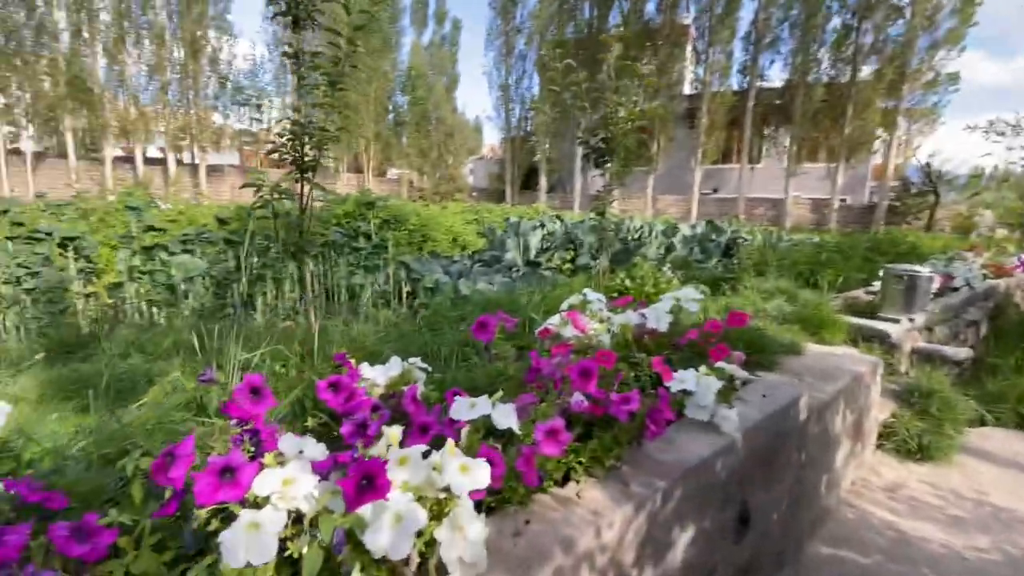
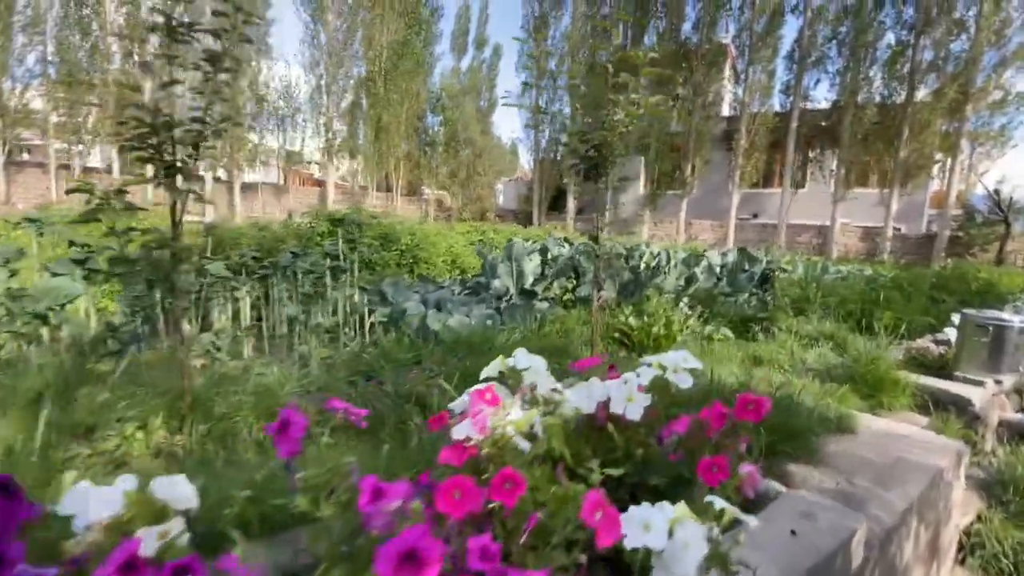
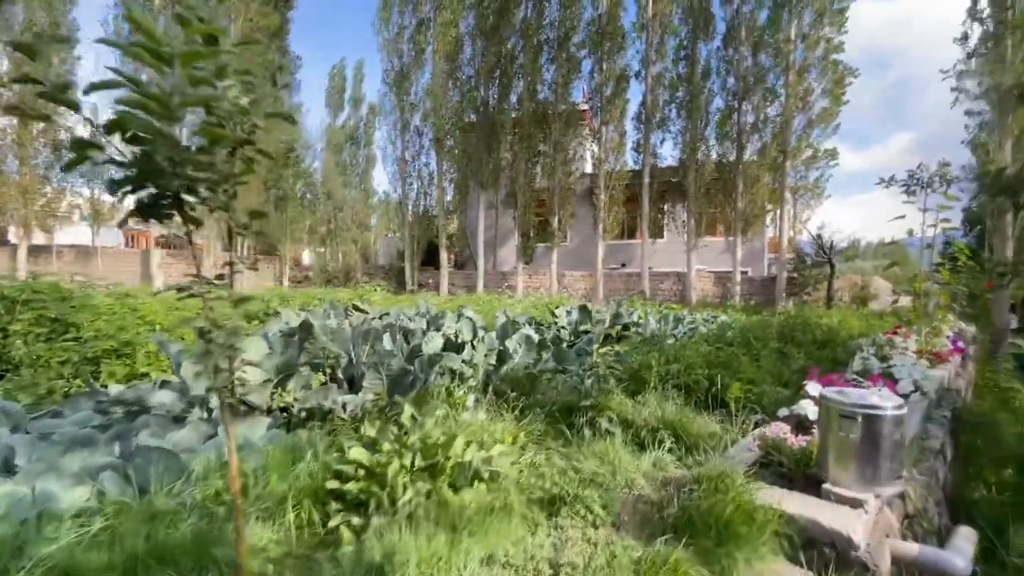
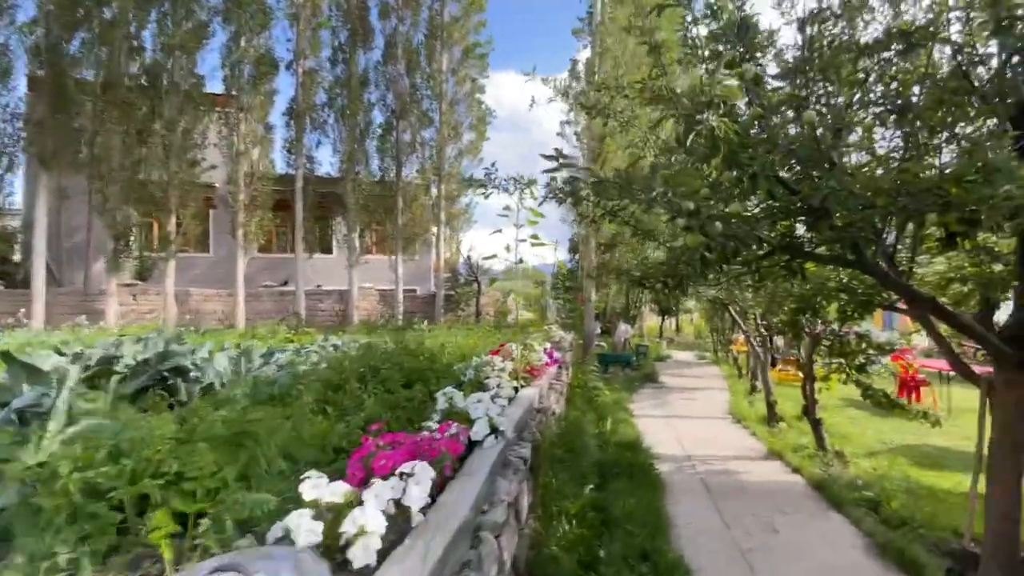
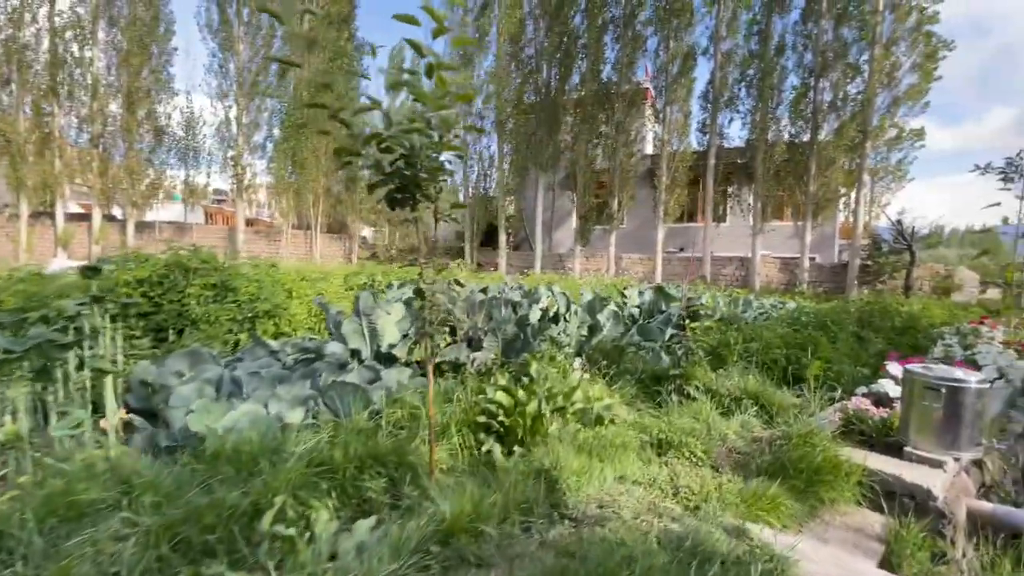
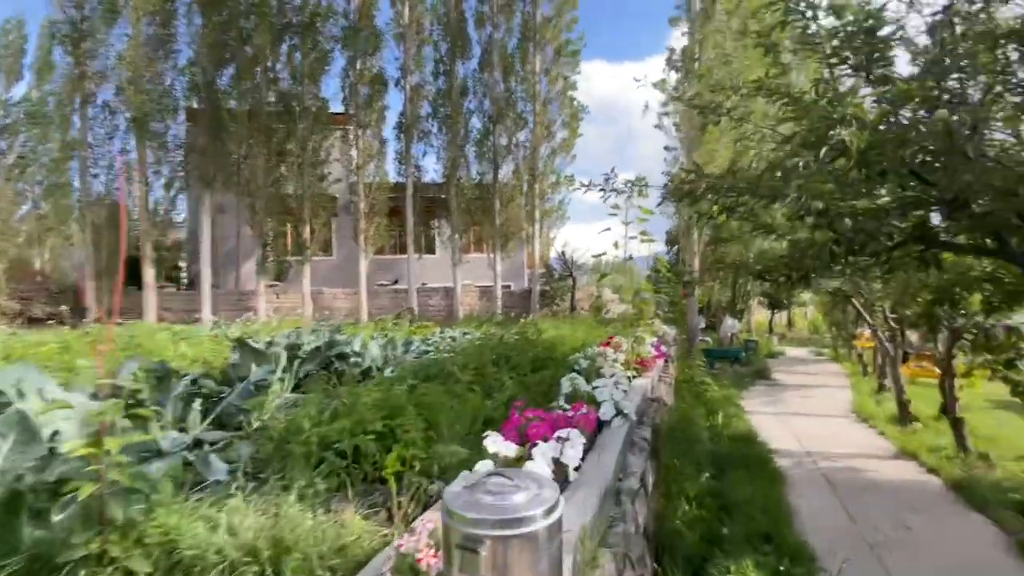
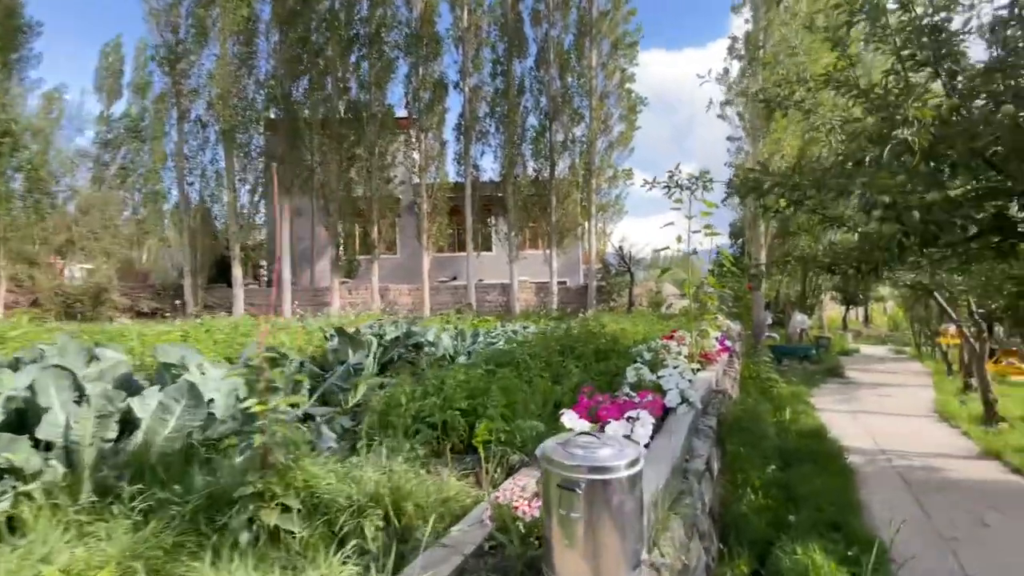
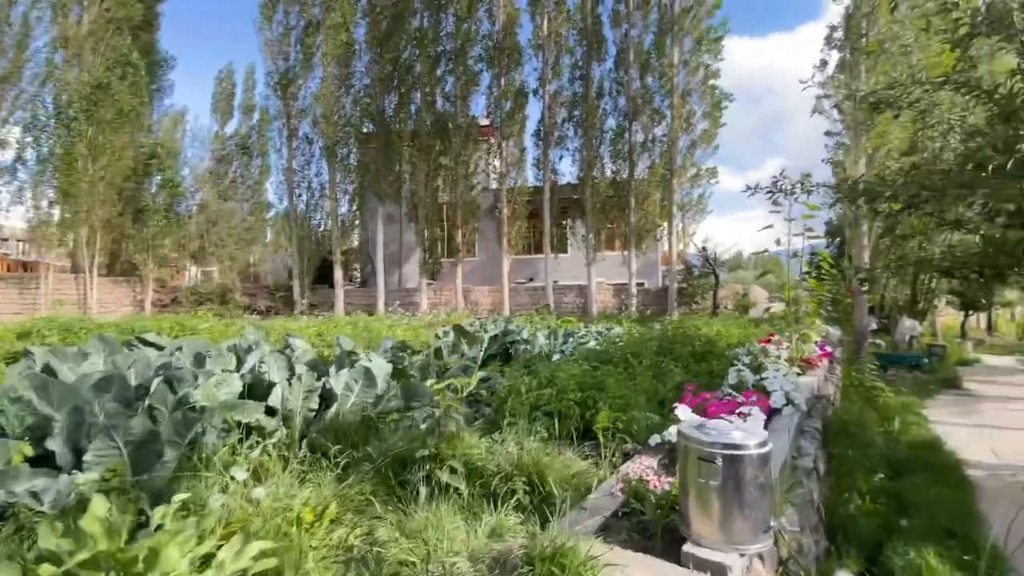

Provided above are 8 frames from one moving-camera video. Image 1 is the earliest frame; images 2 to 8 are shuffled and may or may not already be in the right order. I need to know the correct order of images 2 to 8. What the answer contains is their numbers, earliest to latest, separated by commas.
2, 5, 3, 8, 7, 6, 4
